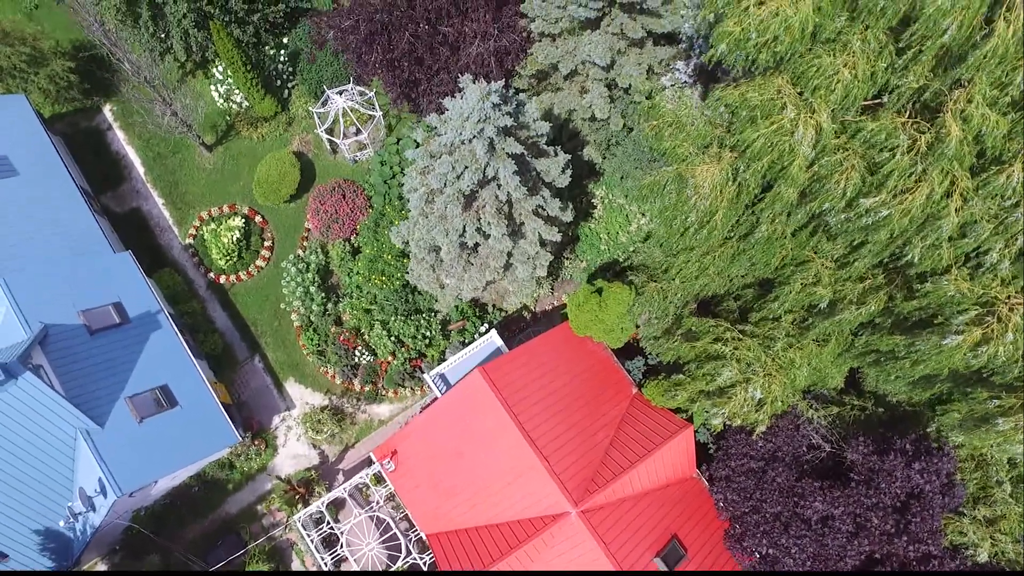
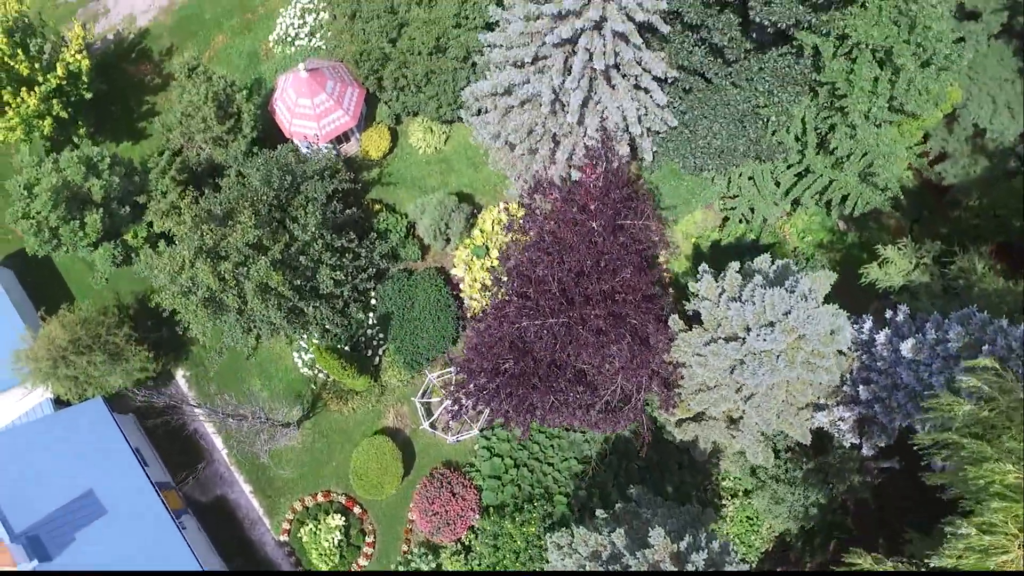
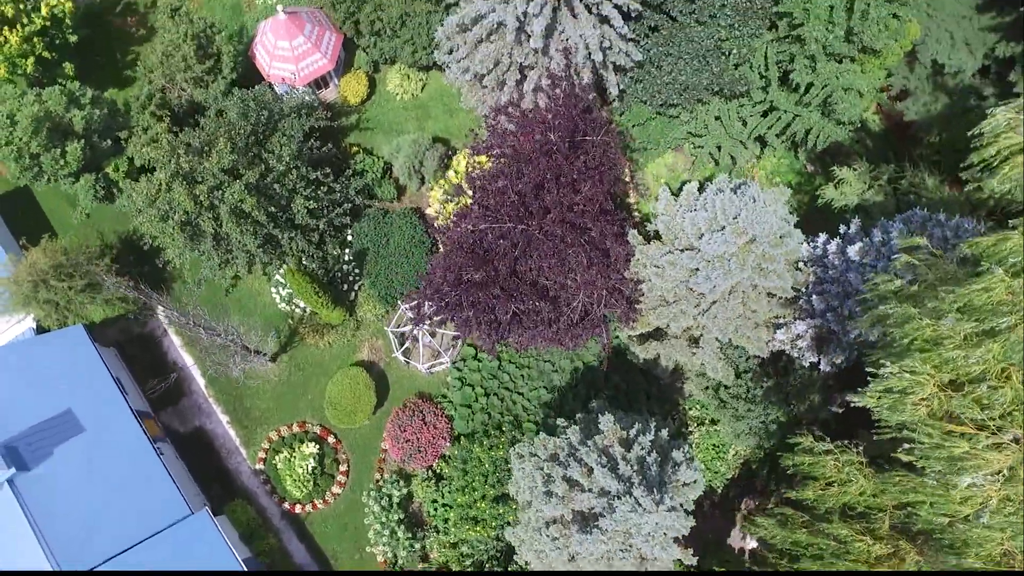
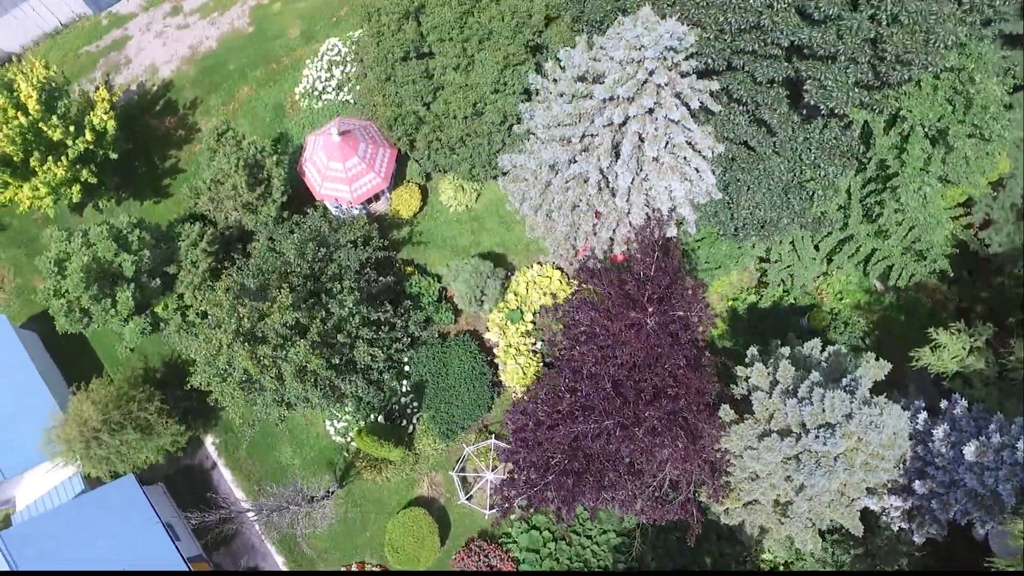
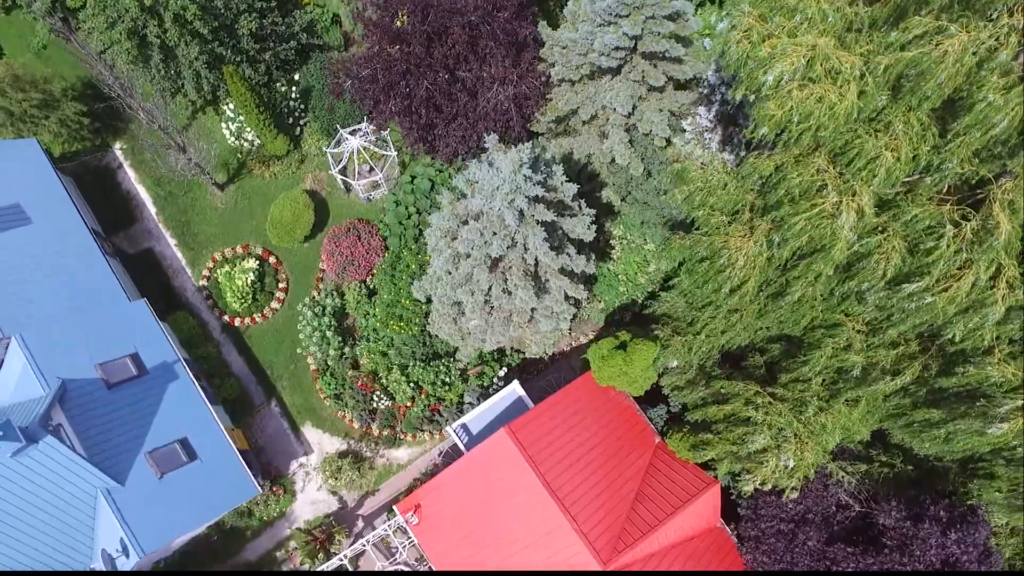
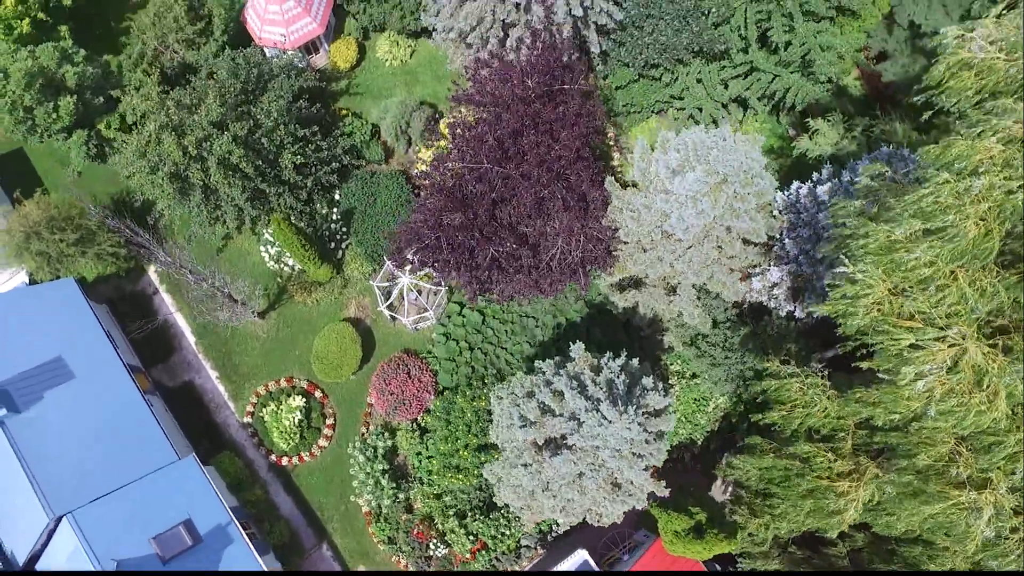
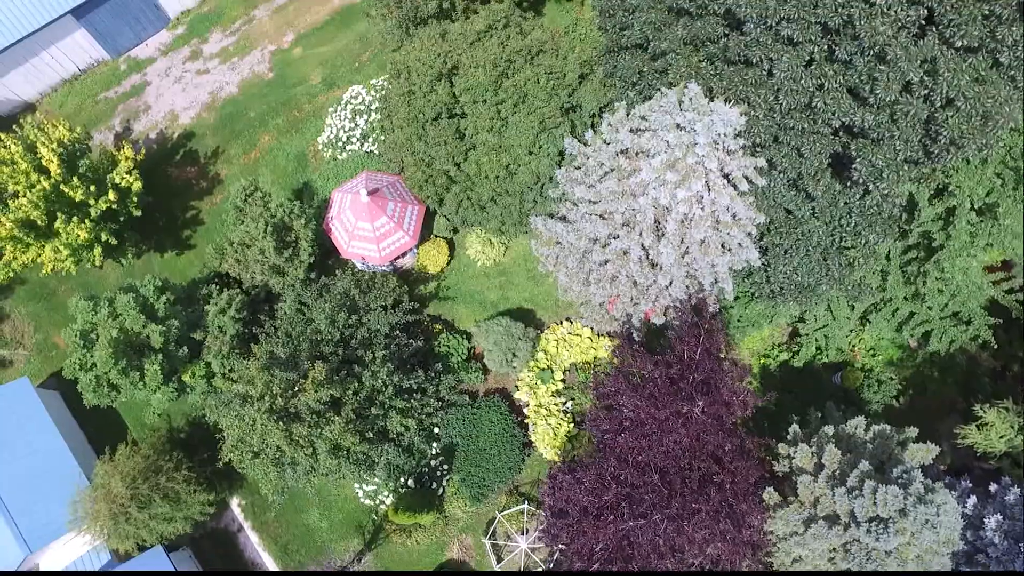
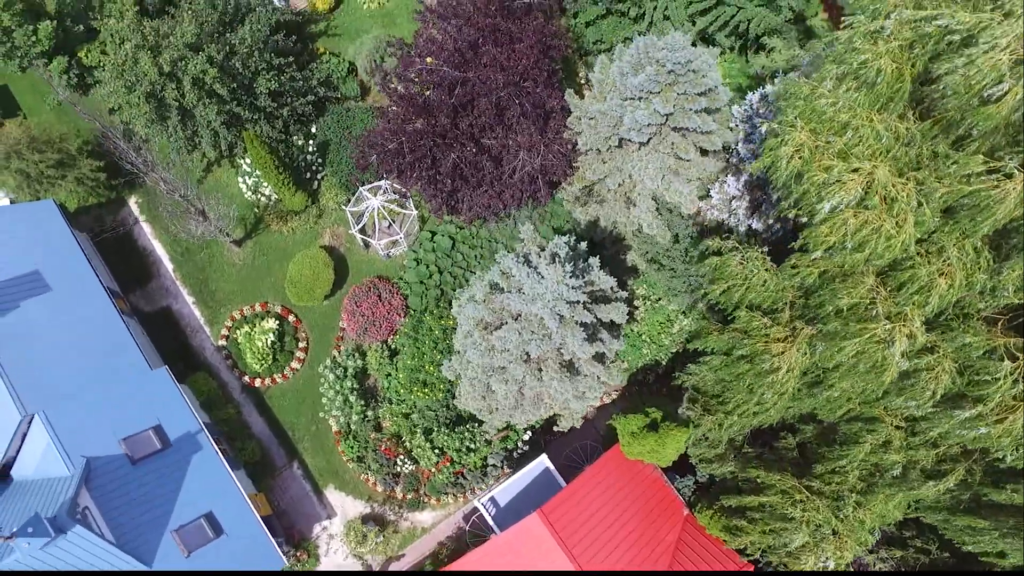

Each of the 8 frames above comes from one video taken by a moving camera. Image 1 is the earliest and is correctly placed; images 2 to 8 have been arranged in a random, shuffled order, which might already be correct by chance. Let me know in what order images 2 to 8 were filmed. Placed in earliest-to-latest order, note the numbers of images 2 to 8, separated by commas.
5, 8, 6, 3, 2, 4, 7
